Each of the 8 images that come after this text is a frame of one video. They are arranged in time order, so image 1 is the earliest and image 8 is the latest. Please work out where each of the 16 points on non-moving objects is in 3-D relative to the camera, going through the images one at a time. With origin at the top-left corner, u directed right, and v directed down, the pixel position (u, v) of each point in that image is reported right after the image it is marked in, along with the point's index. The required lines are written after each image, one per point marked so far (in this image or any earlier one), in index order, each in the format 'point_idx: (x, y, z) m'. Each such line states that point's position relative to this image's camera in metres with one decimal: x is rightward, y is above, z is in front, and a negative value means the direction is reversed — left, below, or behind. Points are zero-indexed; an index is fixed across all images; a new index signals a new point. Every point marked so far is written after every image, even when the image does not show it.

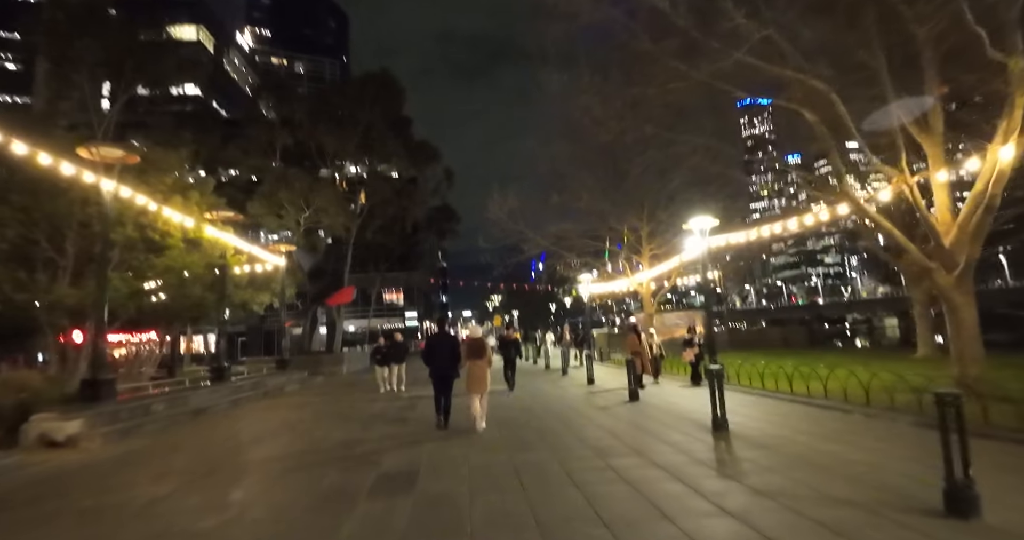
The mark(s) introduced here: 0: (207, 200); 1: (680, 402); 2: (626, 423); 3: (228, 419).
0: (-11.1, +2.5, +17.2) m
1: (+3.9, -3.1, +10.9) m
2: (+2.2, -3.0, +9.5) m
3: (-8.0, -4.2, +13.2) m
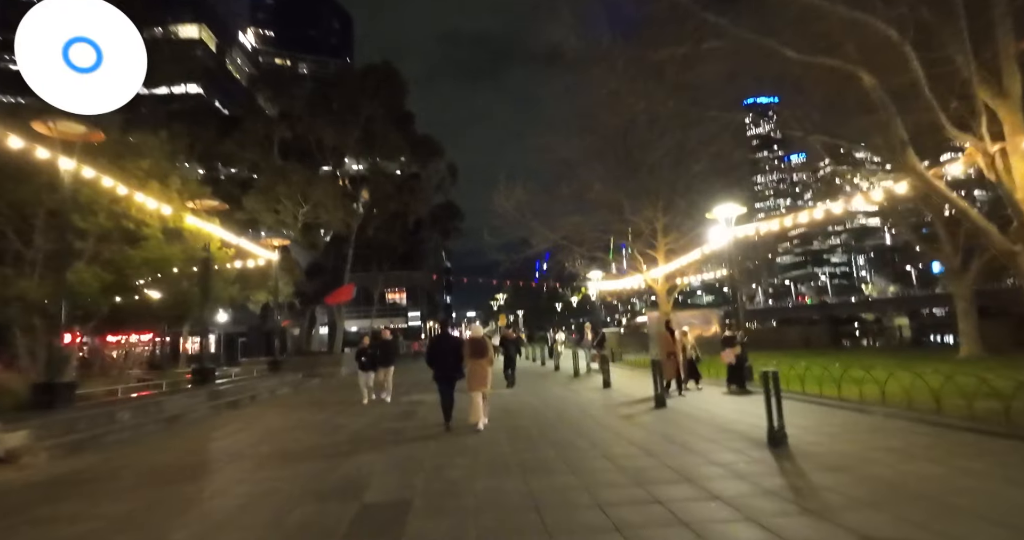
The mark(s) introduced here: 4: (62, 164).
0: (-10.8, +2.7, +15.9) m
1: (+4.1, -2.8, +9.4) m
2: (+2.4, -2.8, +8.1) m
3: (-7.7, -4.0, +11.9) m
4: (-10.3, +2.4, +10.9) m
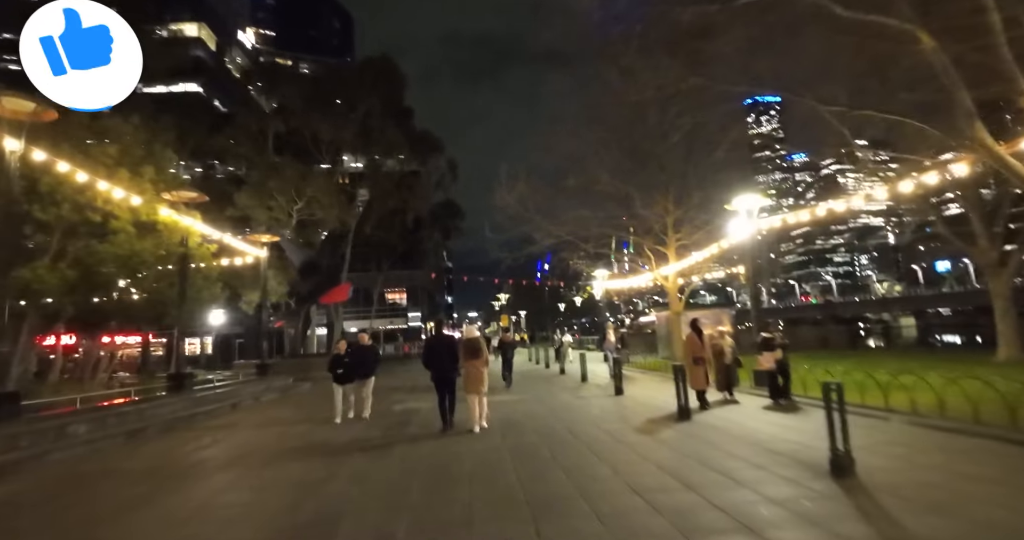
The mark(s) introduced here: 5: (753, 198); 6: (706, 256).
0: (-10.8, +2.8, +14.7) m
1: (+4.2, -2.7, +8.1) m
2: (+2.5, -2.6, +6.8) m
3: (-7.6, -3.9, +10.6) m
4: (-10.3, +2.5, +9.7) m
5: (+7.5, +2.2, +14.7) m
6: (+7.8, +0.6, +19.0) m
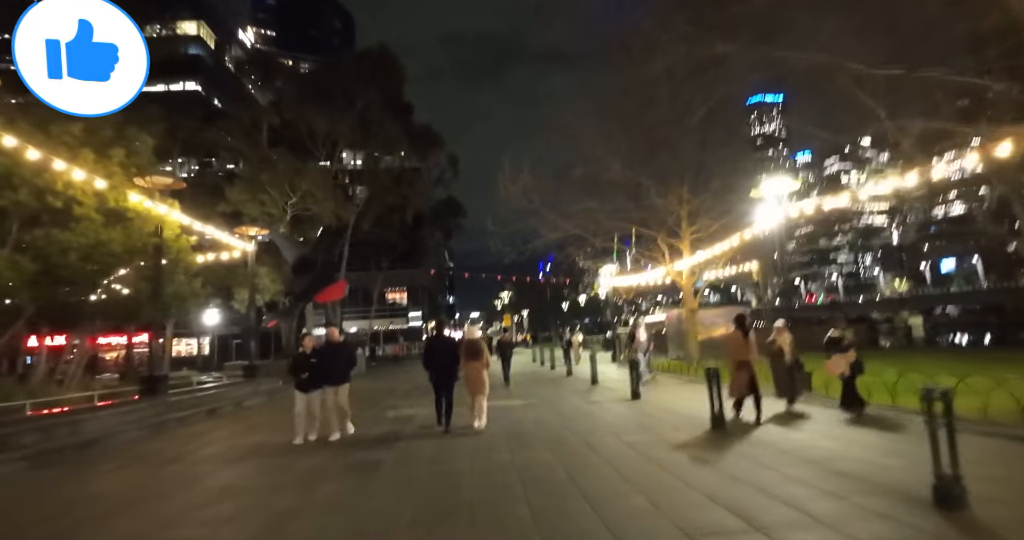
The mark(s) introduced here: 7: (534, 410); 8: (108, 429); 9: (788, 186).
0: (-10.6, +3.0, +13.5) m
1: (+4.3, -2.4, +6.8) m
2: (+2.6, -2.4, +5.5) m
3: (-7.5, -3.7, +9.4) m
4: (-10.1, +2.7, +8.5) m
5: (+7.6, +2.5, +13.4) m
6: (+8.0, +0.8, +17.7) m
7: (+0.6, -3.6, +12.5) m
8: (-8.8, -3.4, +10.4) m
9: (+7.8, +2.4, +13.4) m
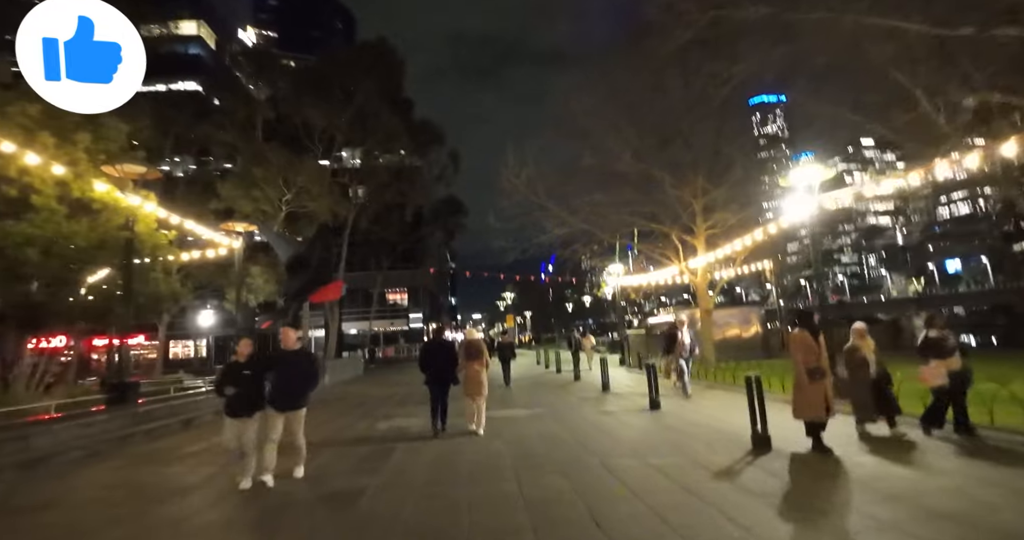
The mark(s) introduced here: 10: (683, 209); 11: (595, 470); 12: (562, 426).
0: (-10.5, +3.1, +12.3) m
1: (+4.4, -2.3, +5.6) m
2: (+2.7, -2.3, +4.3) m
3: (-7.4, -3.6, +8.2) m
4: (-10.0, +2.8, +7.3) m
5: (+7.8, +2.6, +12.2) m
6: (+8.1, +0.9, +16.5) m
7: (+0.7, -3.5, +11.3) m
8: (-8.7, -3.3, +9.3) m
9: (+7.9, +2.5, +12.2) m
10: (+7.1, +2.5, +19.8) m
11: (+1.2, -2.8, +6.7) m
12: (+1.1, -3.3, +10.1) m
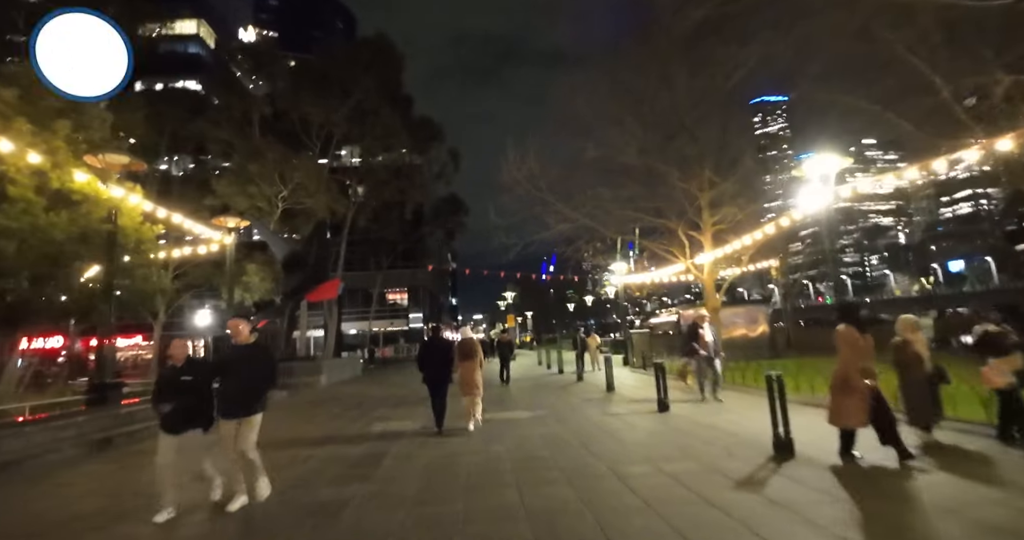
0: (-10.5, +3.2, +11.8) m
1: (+4.4, -2.2, +5.0) m
2: (+2.7, -2.2, +3.8) m
3: (-7.4, -3.5, +7.7) m
4: (-10.0, +3.0, +6.8) m
5: (+7.8, +2.7, +11.6) m
6: (+8.1, +1.0, +15.9) m
7: (+0.7, -3.4, +10.7) m
8: (-8.7, -3.2, +8.7) m
9: (+7.9, +2.6, +11.6) m
10: (+7.1, +2.7, +19.2) m
11: (+1.2, -2.7, +6.1) m
12: (+1.1, -3.2, +9.5) m
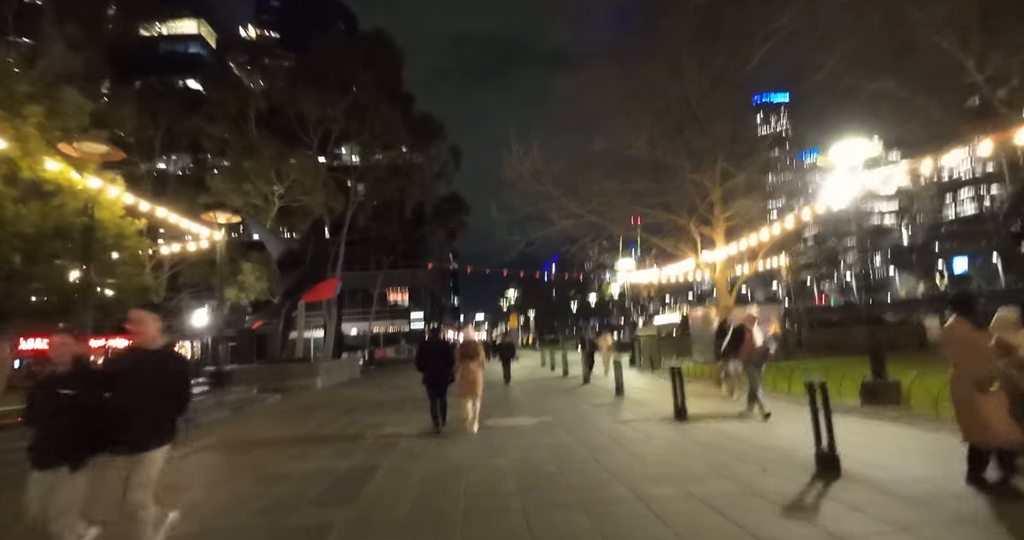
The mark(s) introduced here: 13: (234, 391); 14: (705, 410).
0: (-10.4, +3.3, +11.1) m
1: (+4.4, -2.1, +4.2) m
2: (+2.7, -2.0, +3.0) m
3: (-7.3, -3.4, +6.9) m
4: (-10.0, +3.1, +6.1) m
5: (+7.9, +2.8, +10.8) m
6: (+8.2, +1.1, +15.1) m
7: (+0.8, -3.3, +9.9) m
8: (-8.6, -3.1, +8.0) m
9: (+8.0, +2.7, +10.8) m
10: (+7.2, +2.8, +18.4) m
11: (+1.2, -2.5, +5.3) m
12: (+1.2, -3.1, +8.7) m
13: (-10.4, -4.5, +18.2) m
14: (+4.4, -3.1, +10.7) m
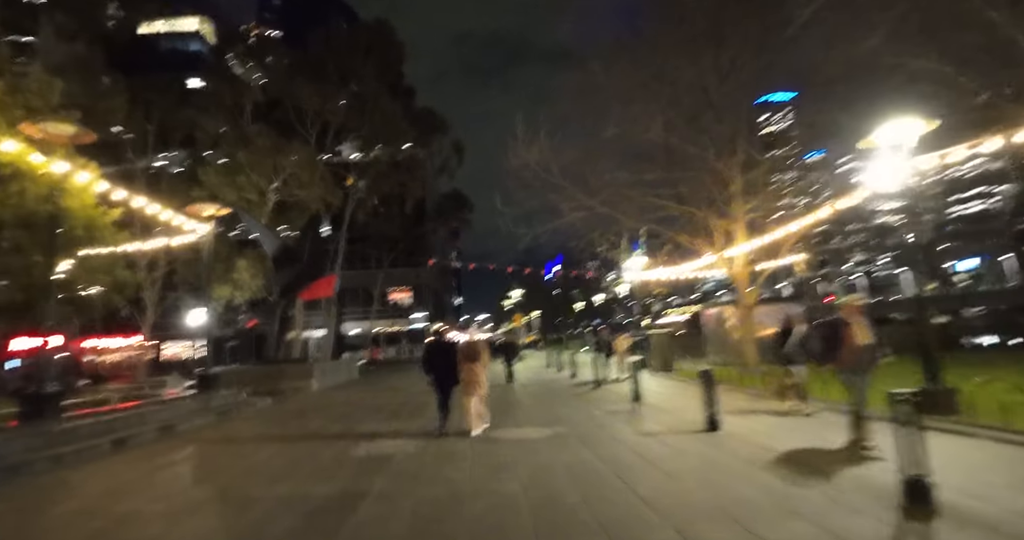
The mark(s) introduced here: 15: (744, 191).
0: (-10.2, +3.5, +10.0) m
1: (+4.6, -1.9, +3.1) m
2: (+2.9, -1.9, +1.9) m
3: (-7.2, -3.2, +5.9) m
4: (-9.8, +3.2, +5.0) m
5: (+8.0, +2.9, +9.6) m
6: (+8.4, +1.3, +13.9) m
7: (+1.0, -3.2, +8.9) m
8: (-8.5, -3.0, +6.9) m
9: (+8.1, +2.9, +9.7) m
10: (+7.5, +2.9, +17.3) m
11: (+1.4, -2.4, +4.2) m
12: (+1.3, -3.0, +7.7) m
13: (-10.2, -4.3, +17.1) m
14: (+4.6, -3.0, +9.6) m
15: (+8.6, +2.9, +17.7) m
